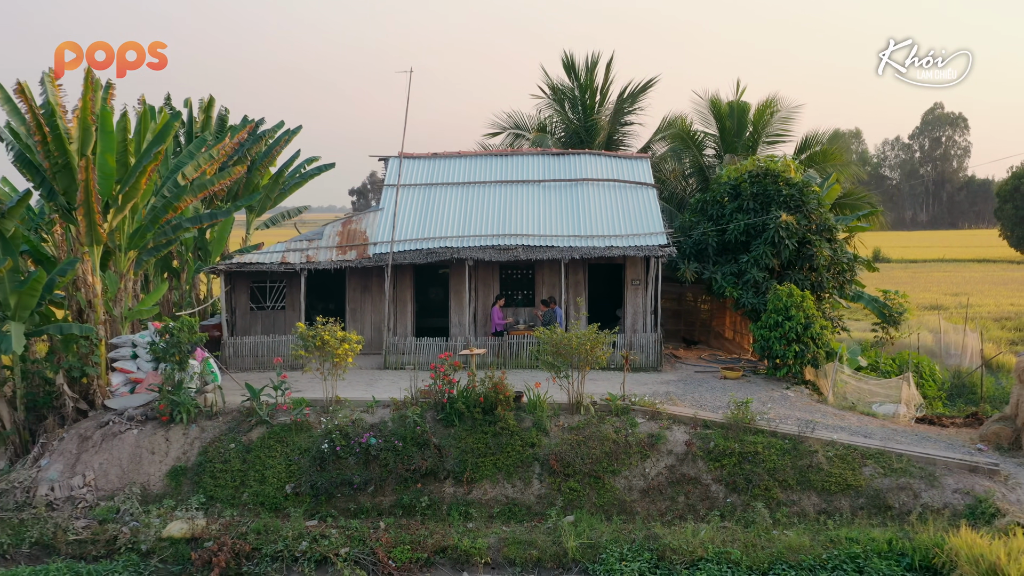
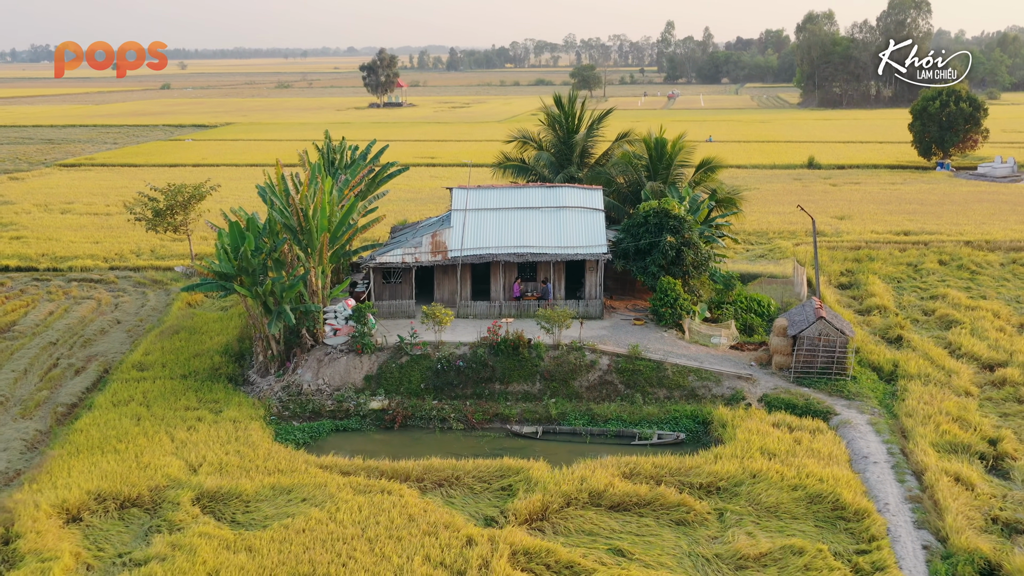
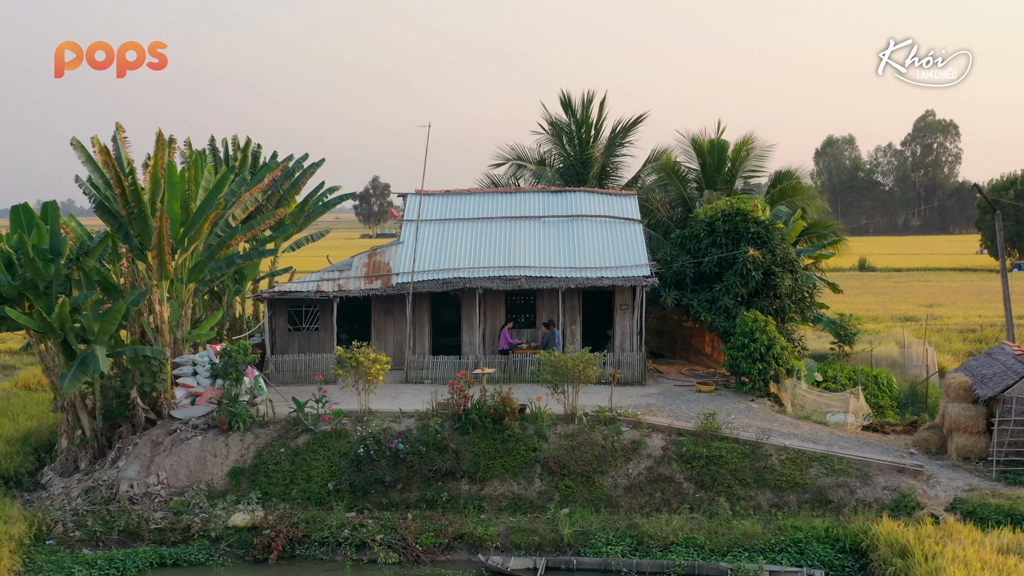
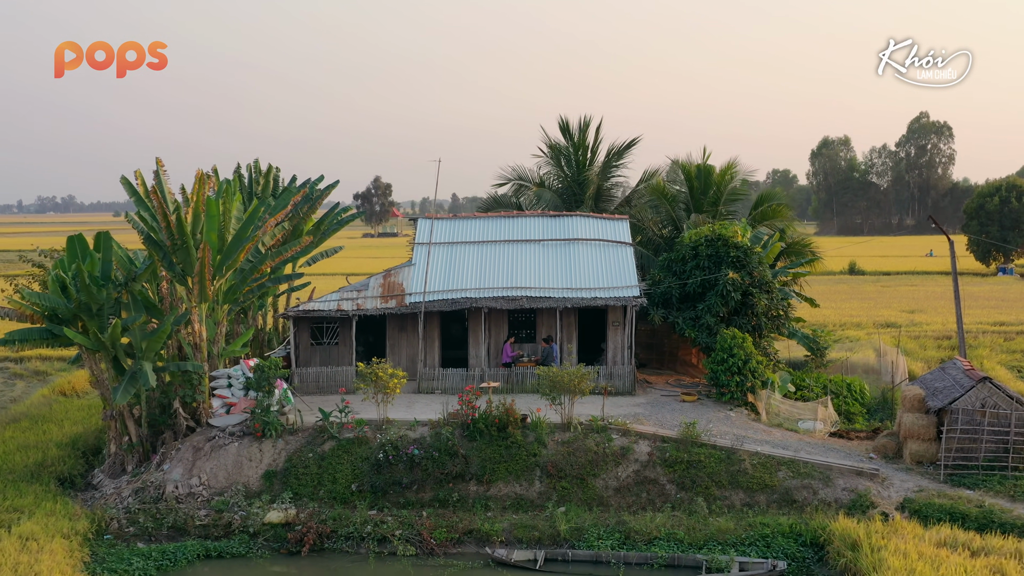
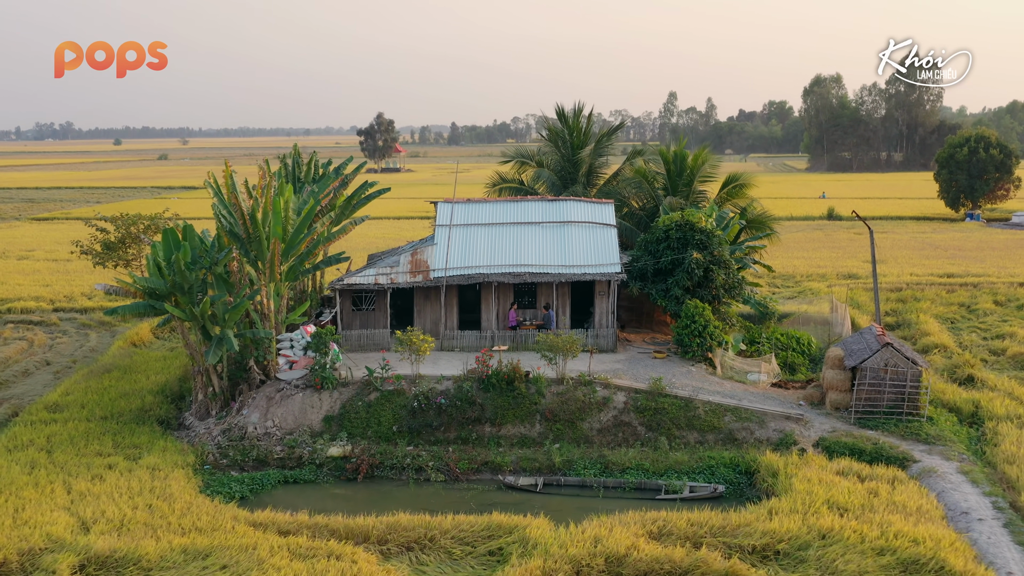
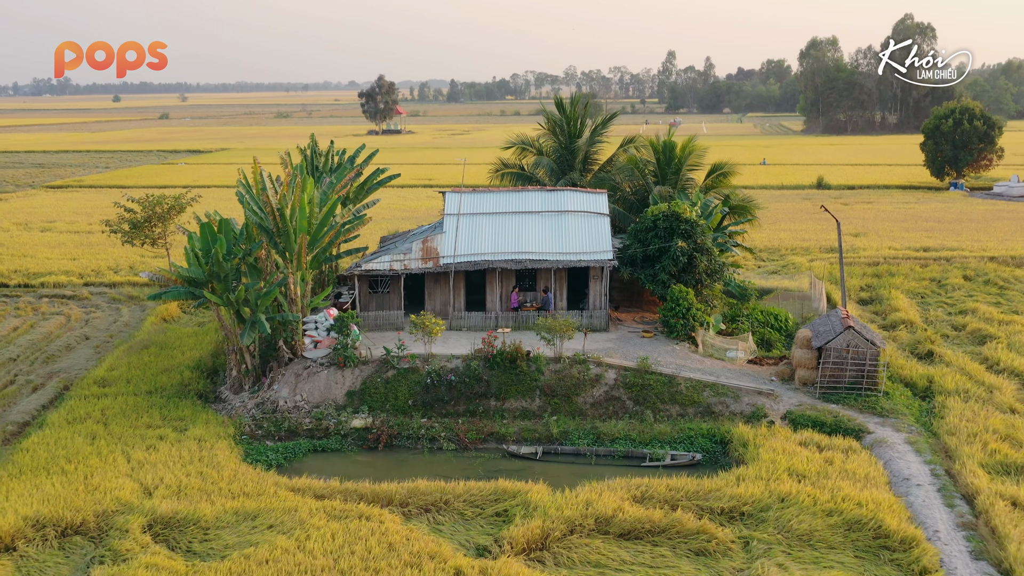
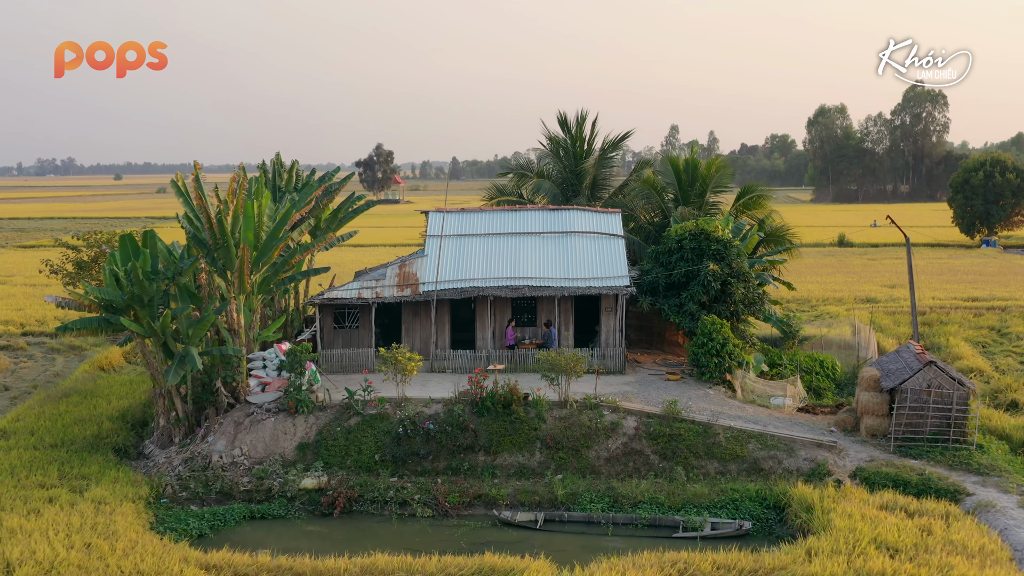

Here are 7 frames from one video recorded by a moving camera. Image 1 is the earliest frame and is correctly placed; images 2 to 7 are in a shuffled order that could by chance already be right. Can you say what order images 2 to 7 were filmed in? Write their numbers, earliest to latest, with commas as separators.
3, 4, 7, 5, 6, 2
